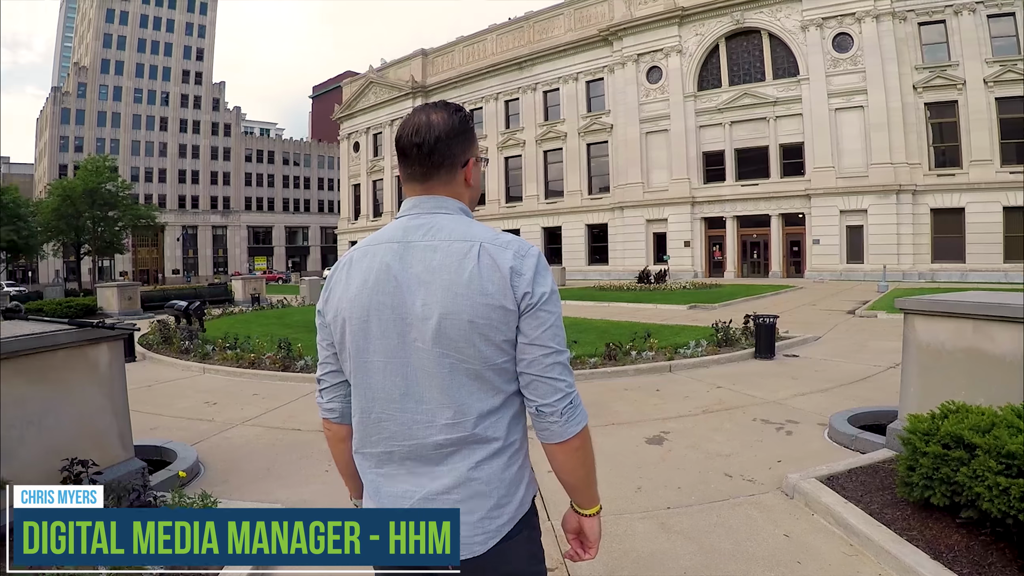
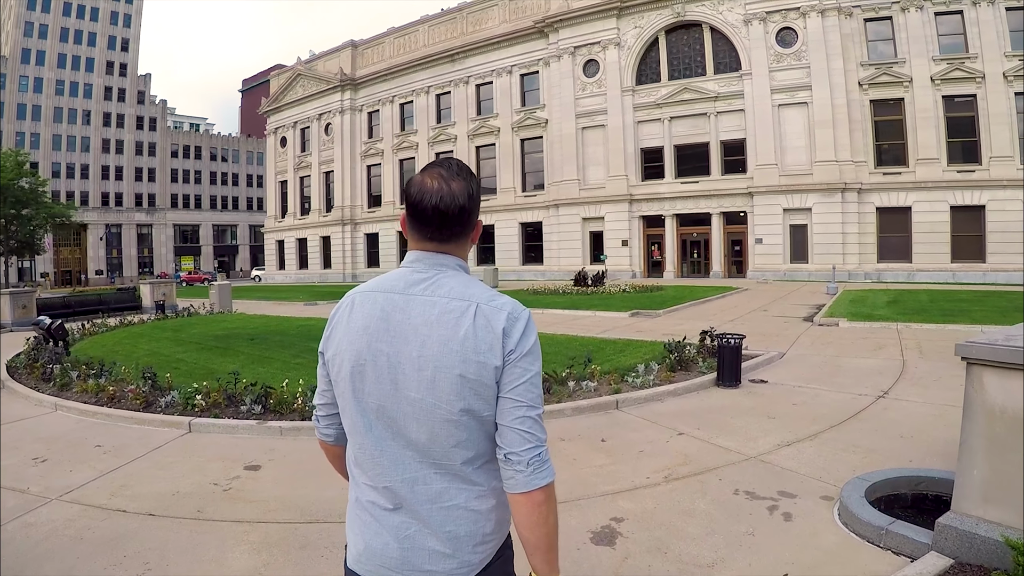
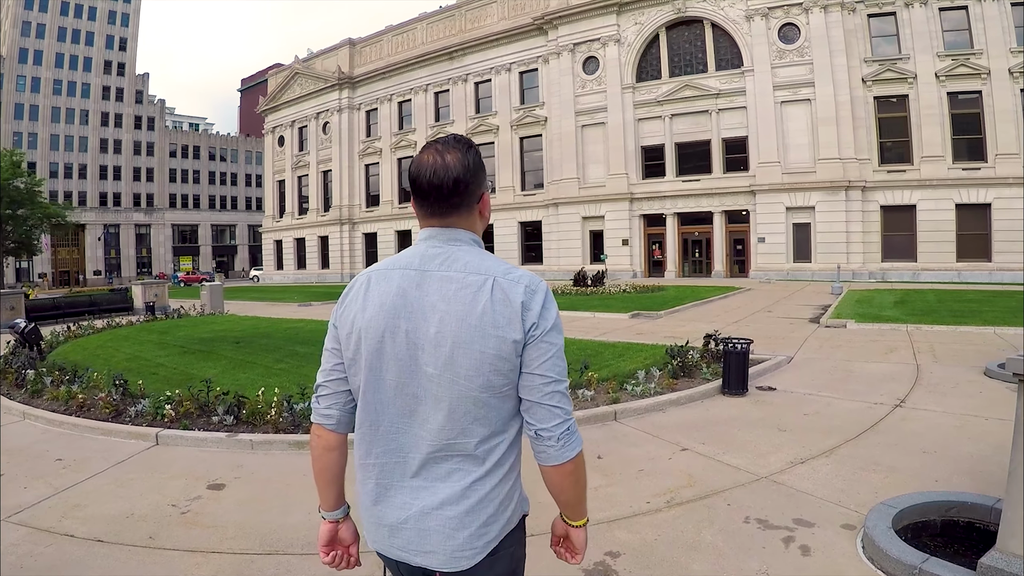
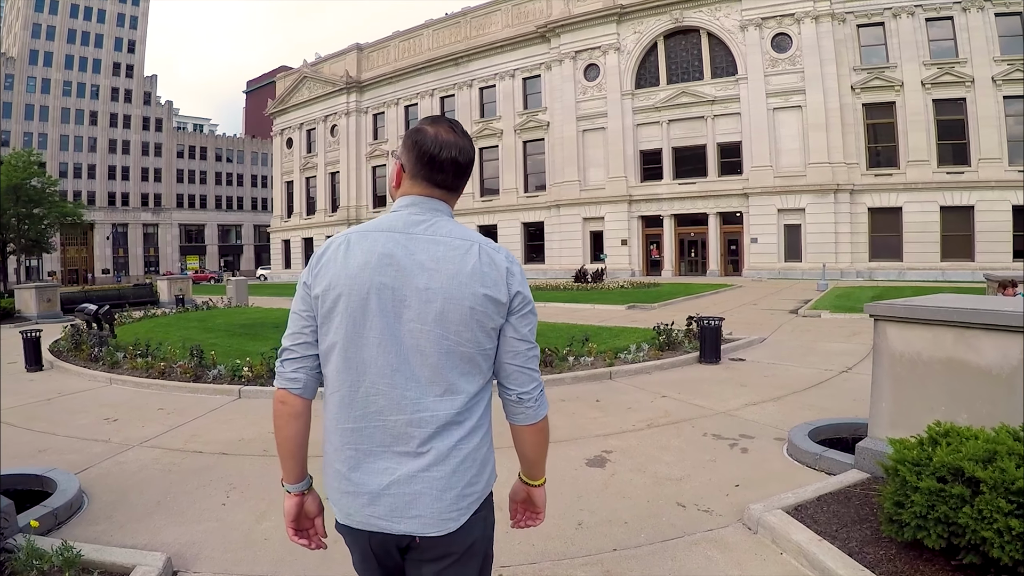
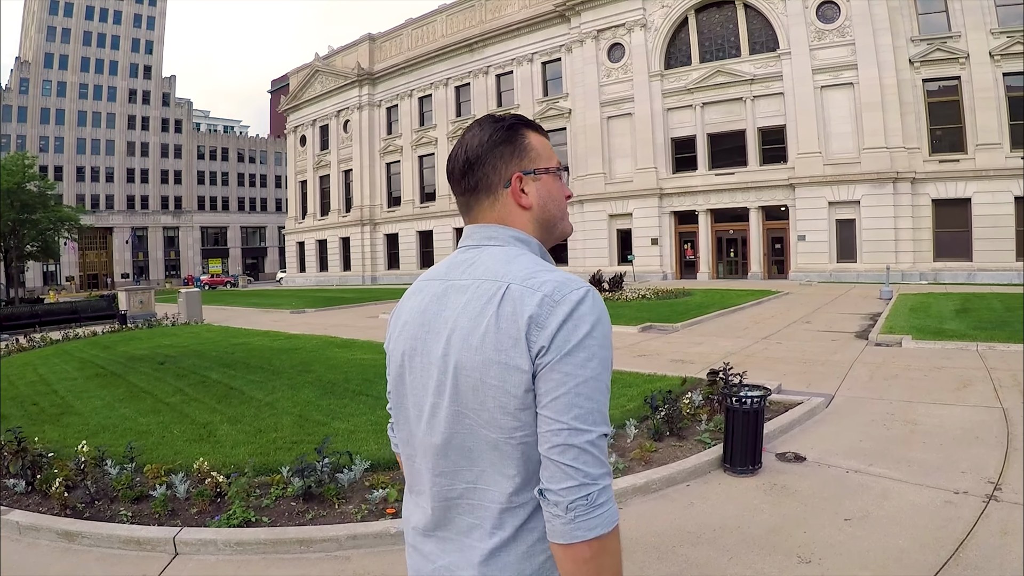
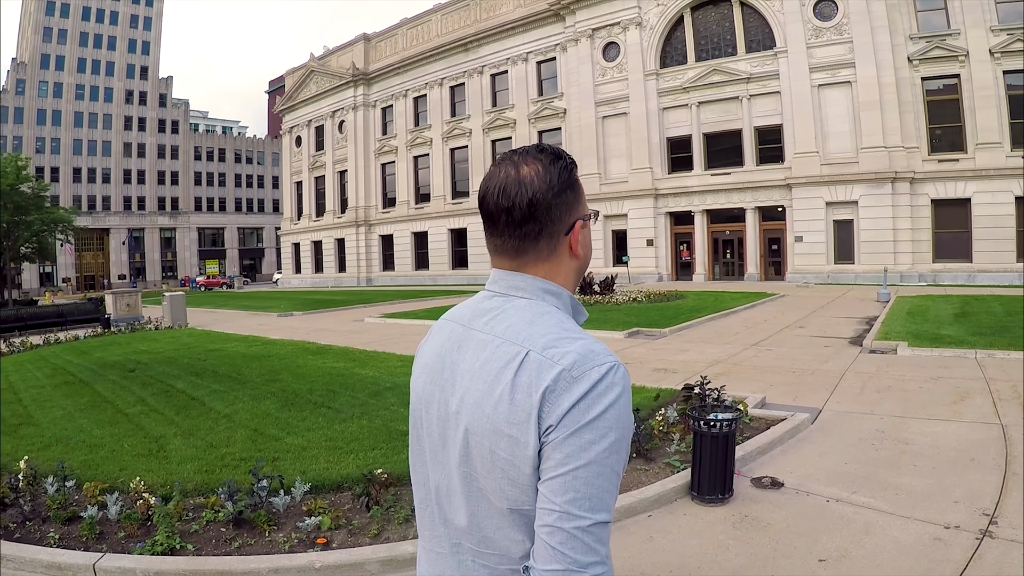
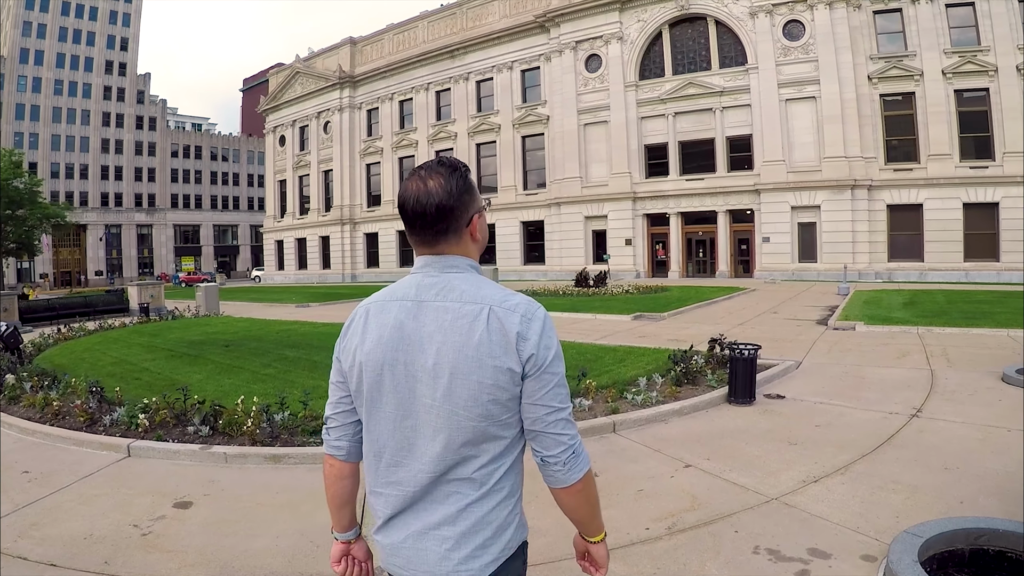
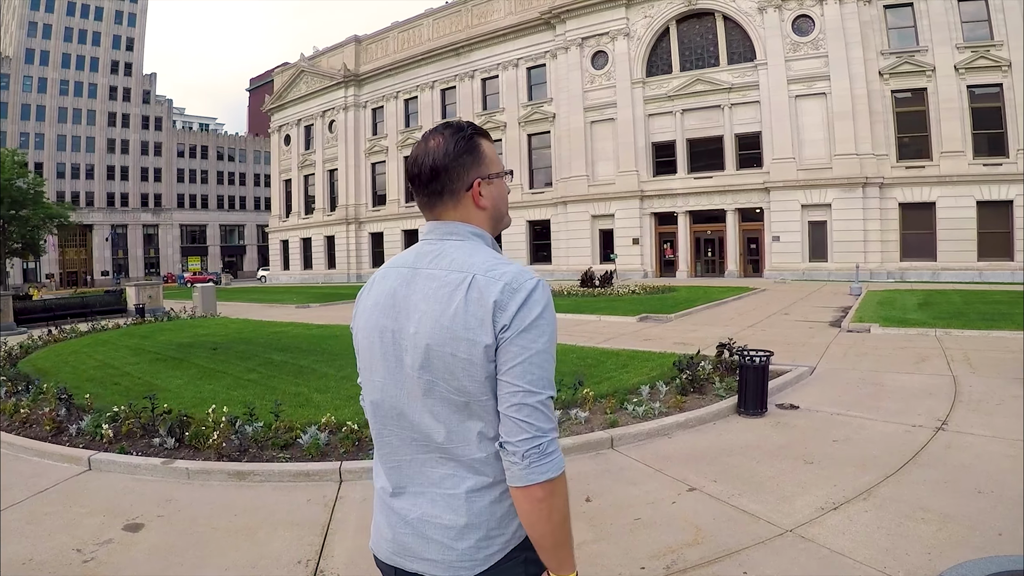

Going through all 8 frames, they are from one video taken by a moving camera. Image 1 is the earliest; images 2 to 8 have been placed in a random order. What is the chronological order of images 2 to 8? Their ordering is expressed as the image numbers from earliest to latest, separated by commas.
4, 2, 3, 7, 8, 5, 6
